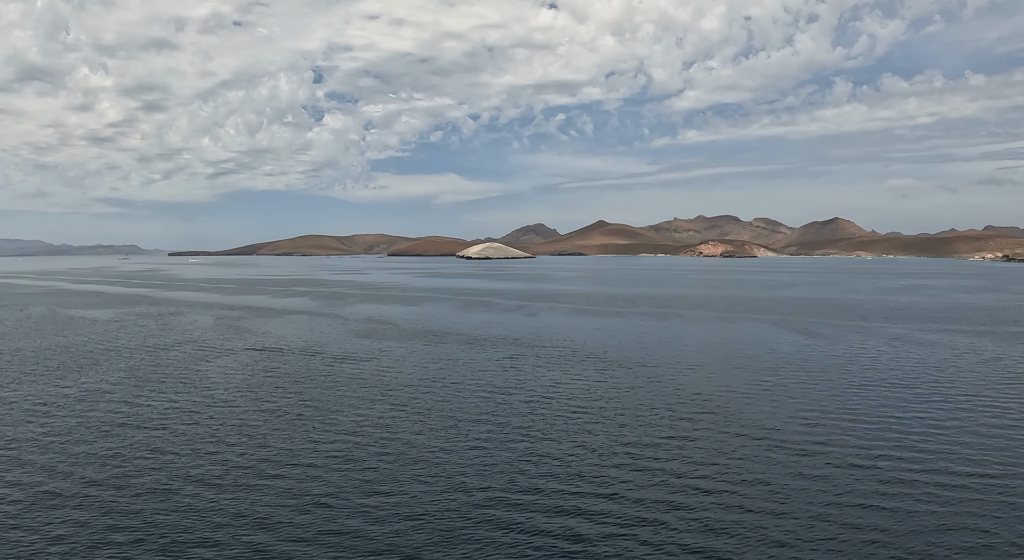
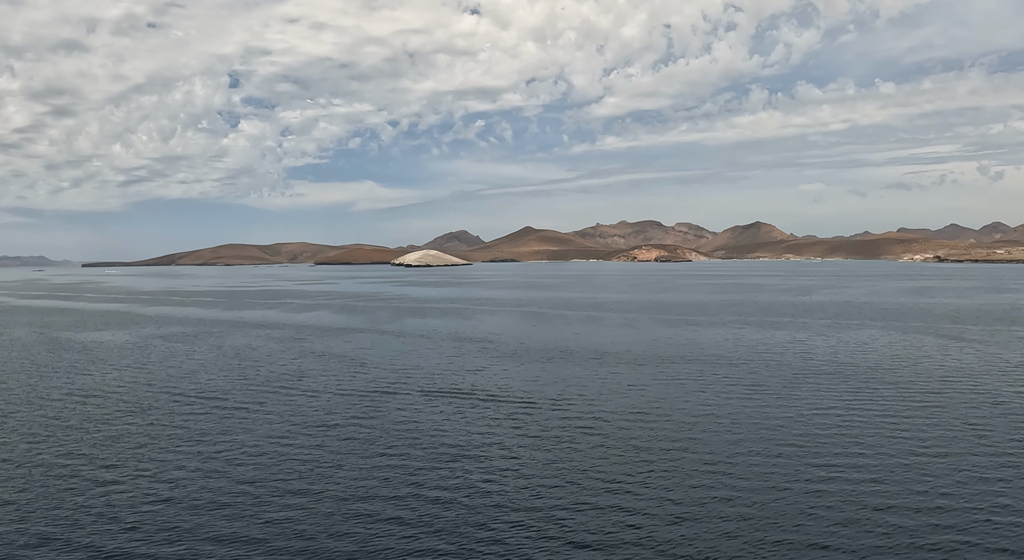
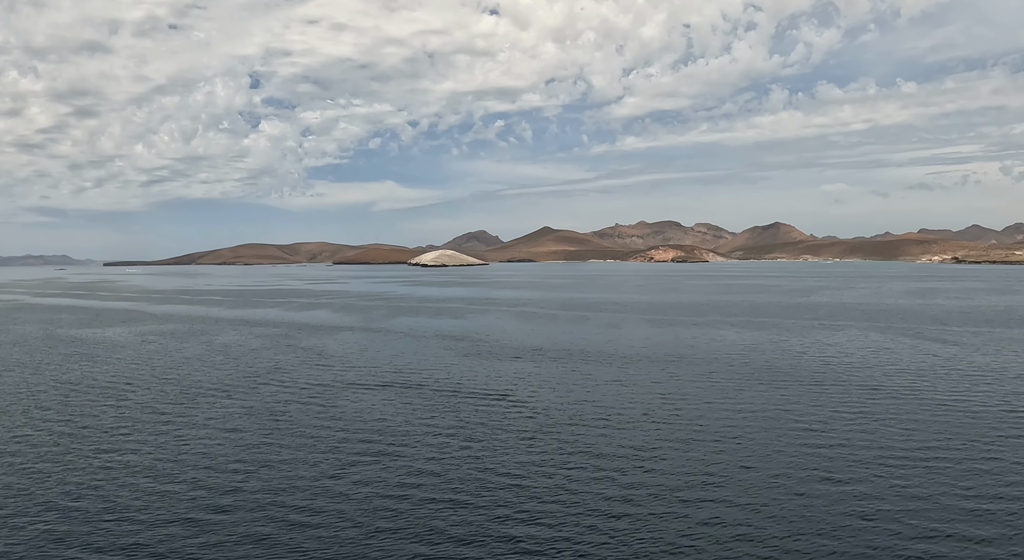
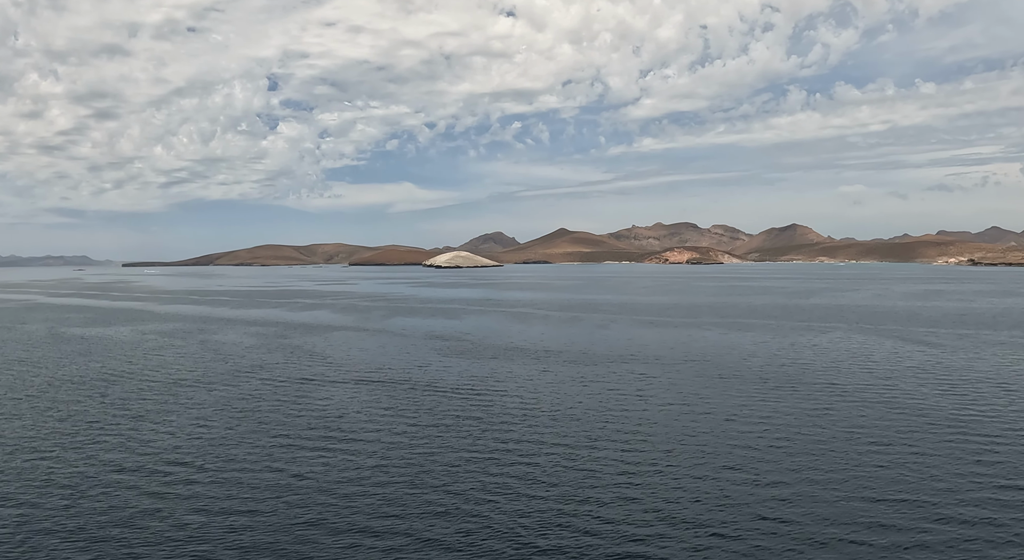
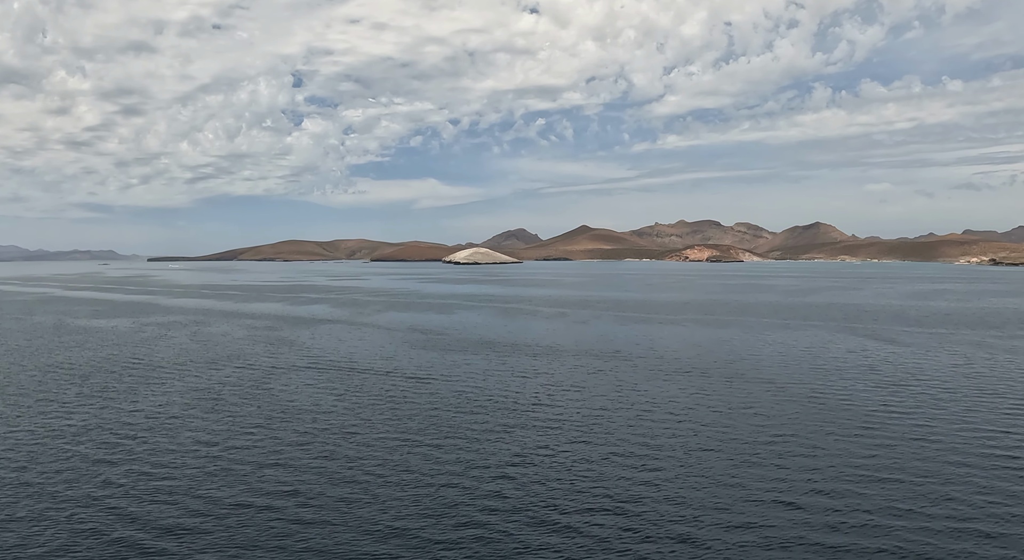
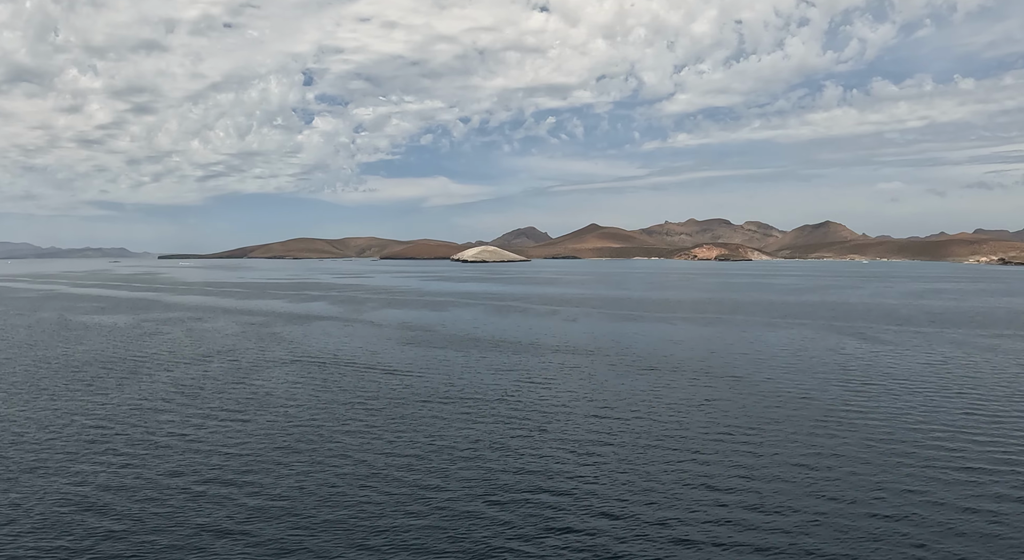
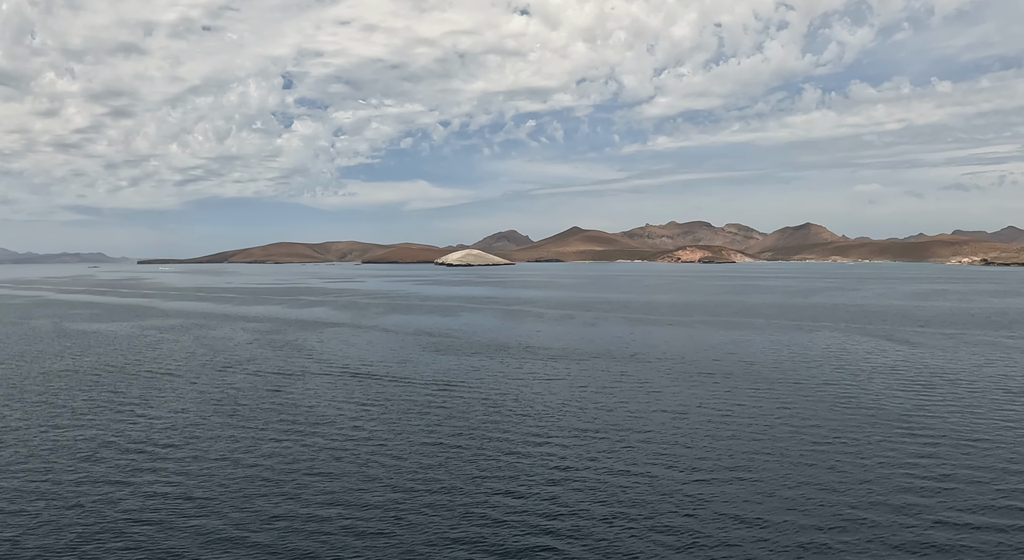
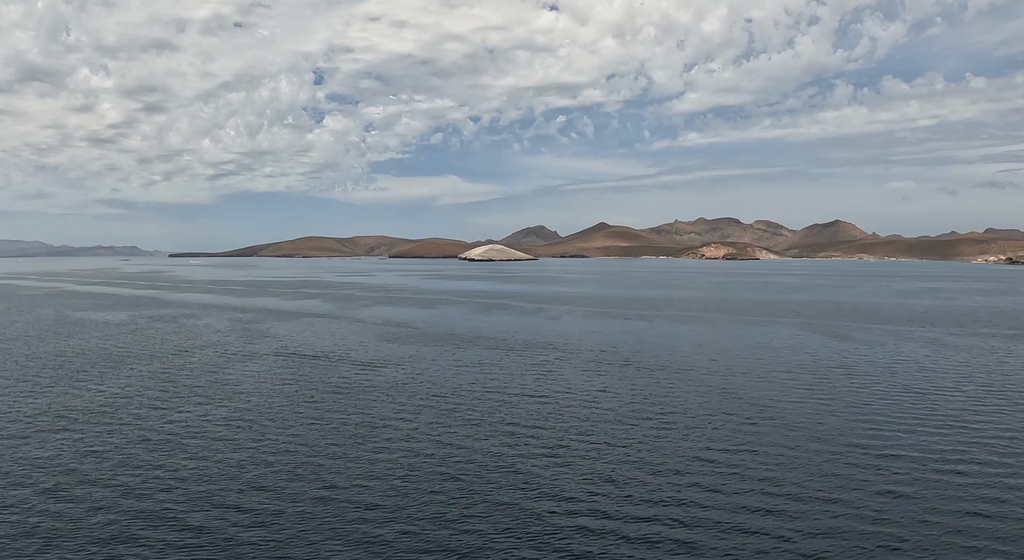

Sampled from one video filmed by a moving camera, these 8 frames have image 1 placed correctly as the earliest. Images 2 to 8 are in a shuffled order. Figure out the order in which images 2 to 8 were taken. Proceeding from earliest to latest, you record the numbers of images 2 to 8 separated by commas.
8, 6, 5, 7, 4, 3, 2
